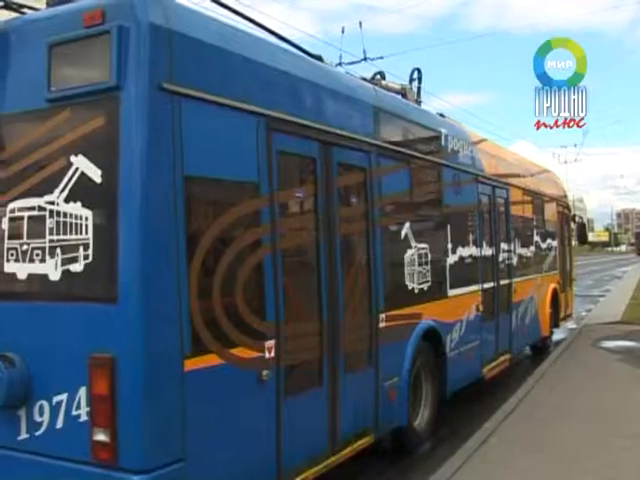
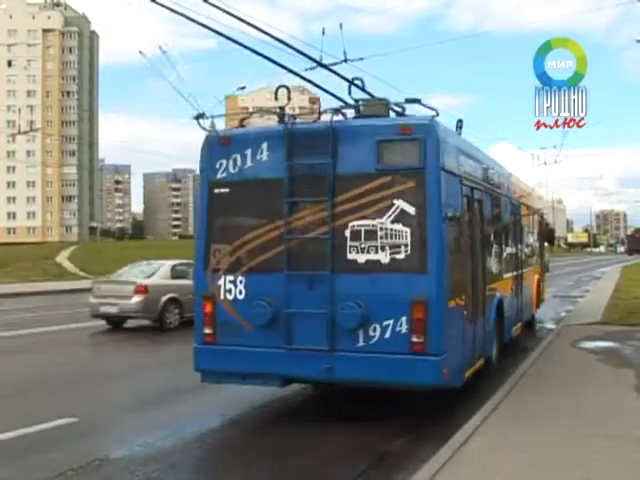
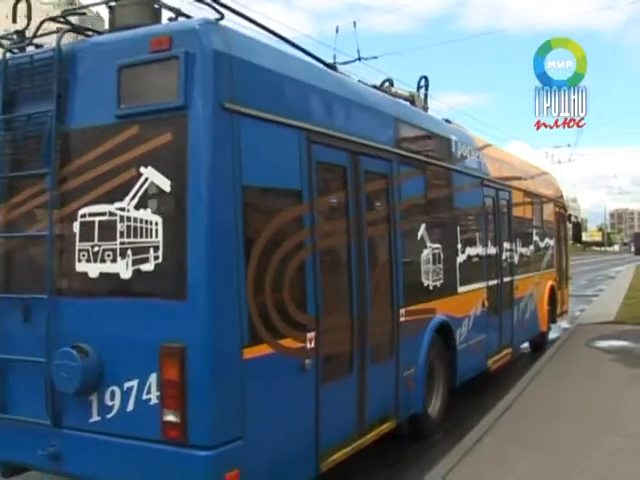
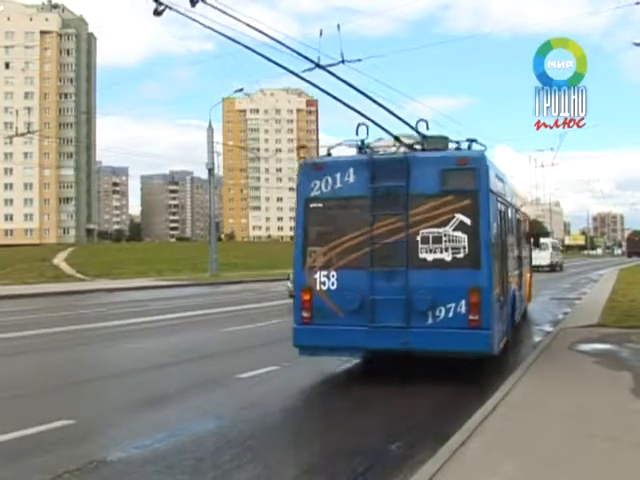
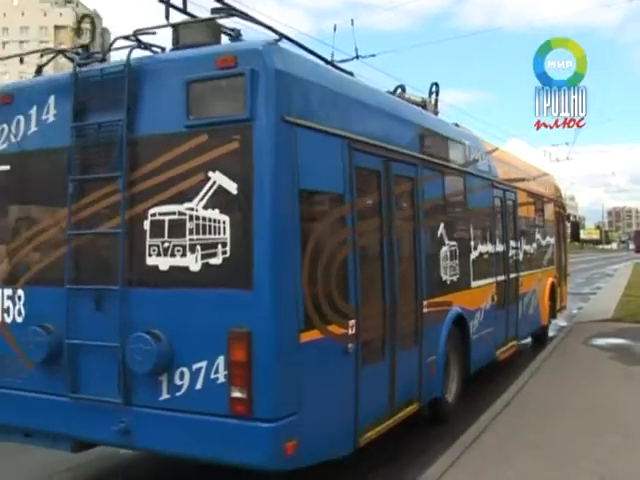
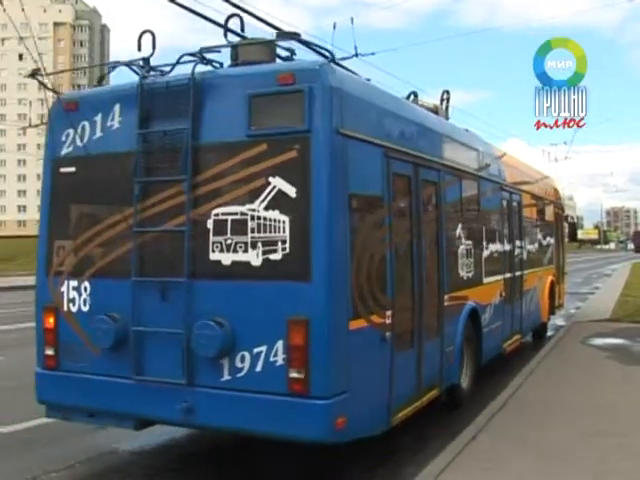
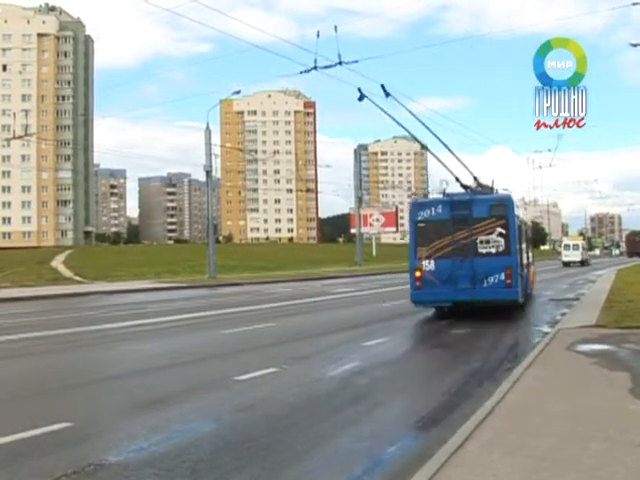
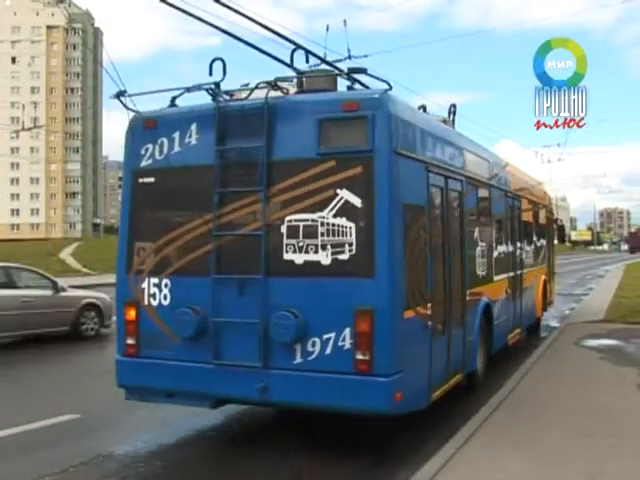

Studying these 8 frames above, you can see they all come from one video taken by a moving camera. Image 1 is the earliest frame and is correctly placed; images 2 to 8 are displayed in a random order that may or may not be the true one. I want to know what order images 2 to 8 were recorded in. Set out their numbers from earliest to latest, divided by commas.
3, 5, 6, 8, 2, 4, 7
